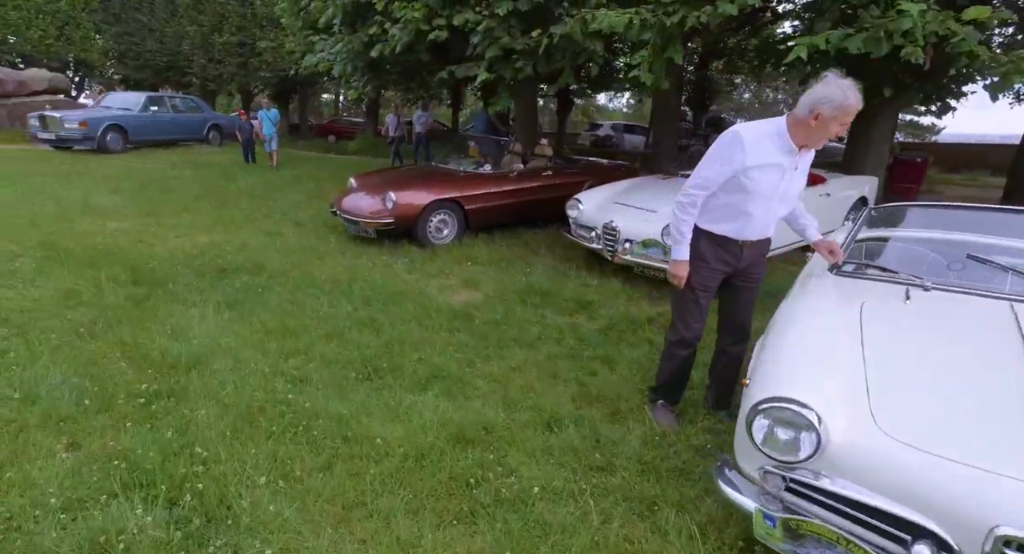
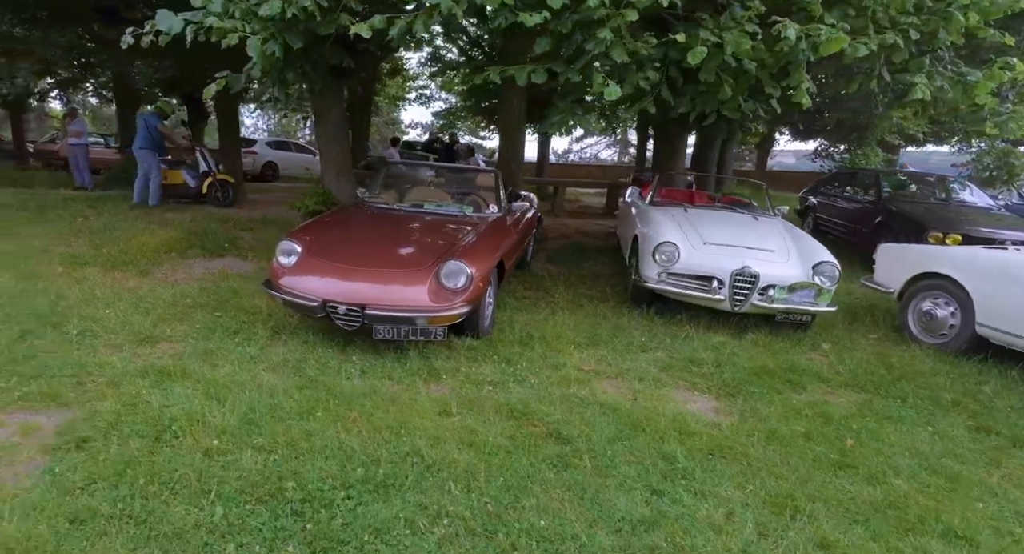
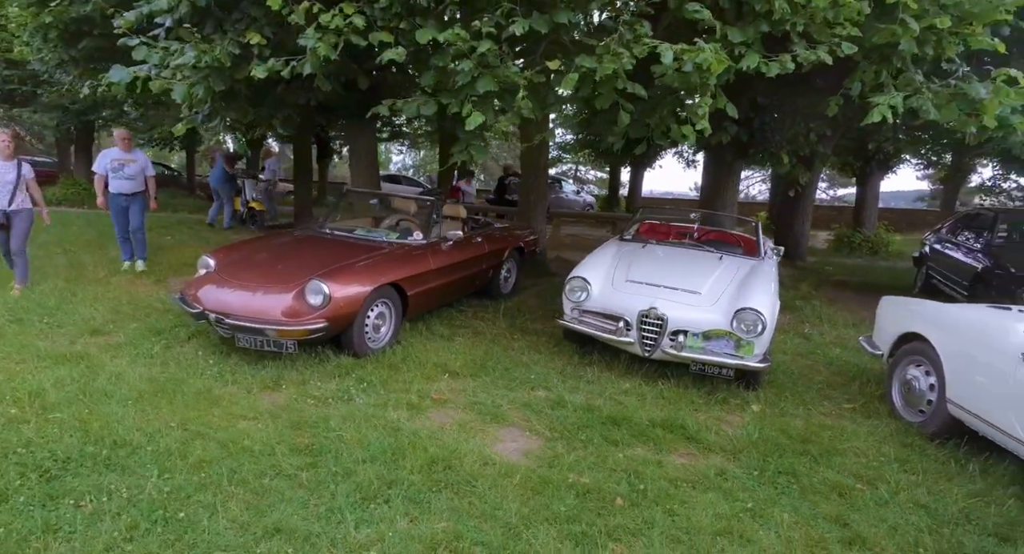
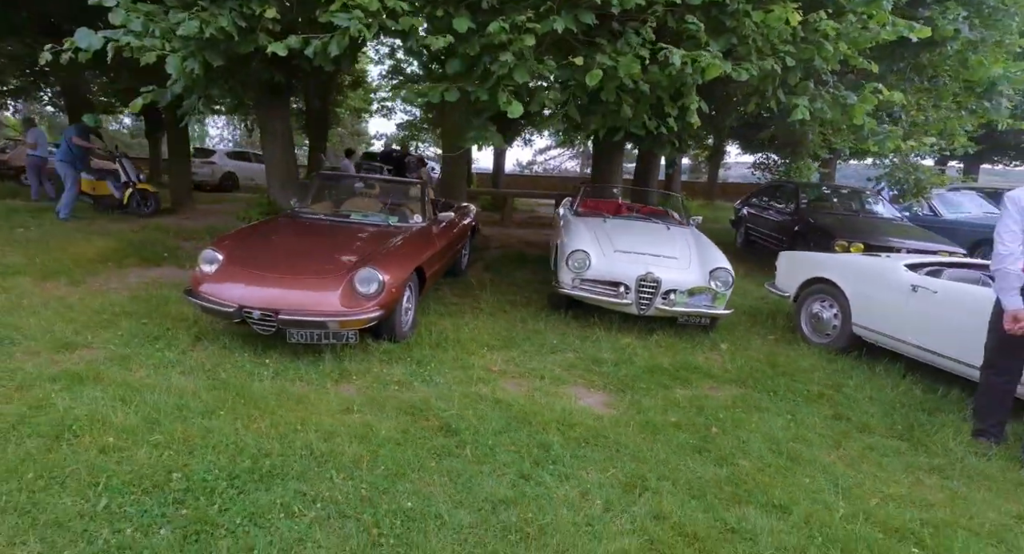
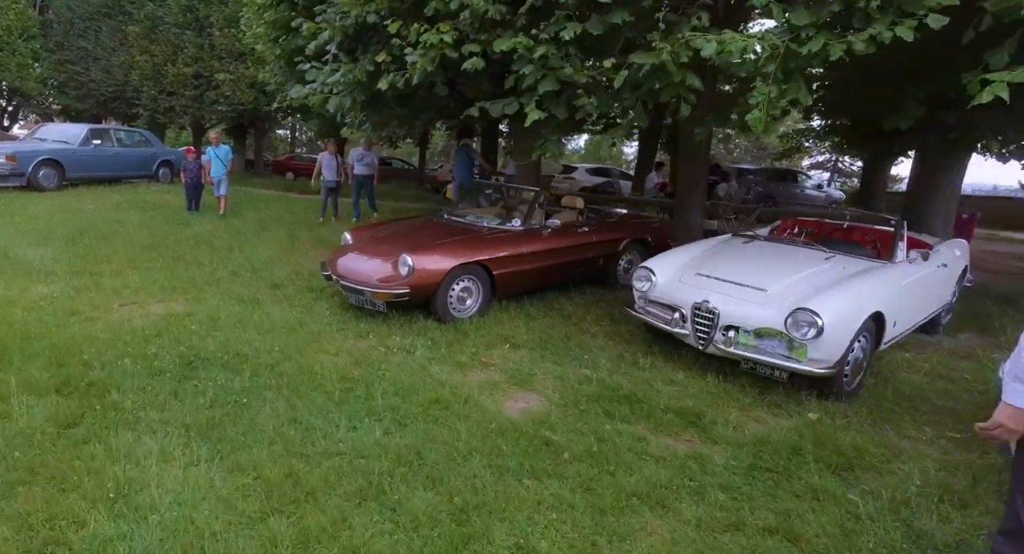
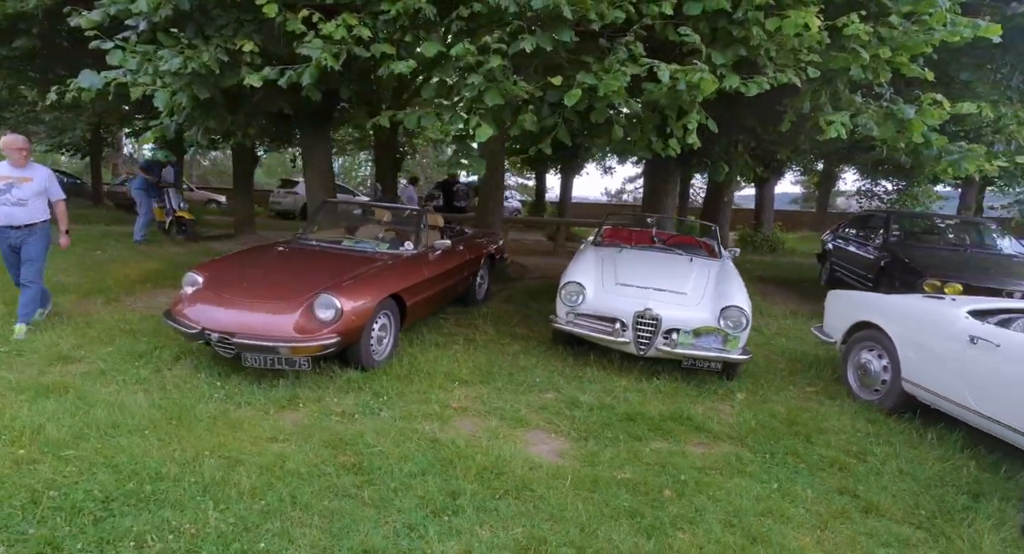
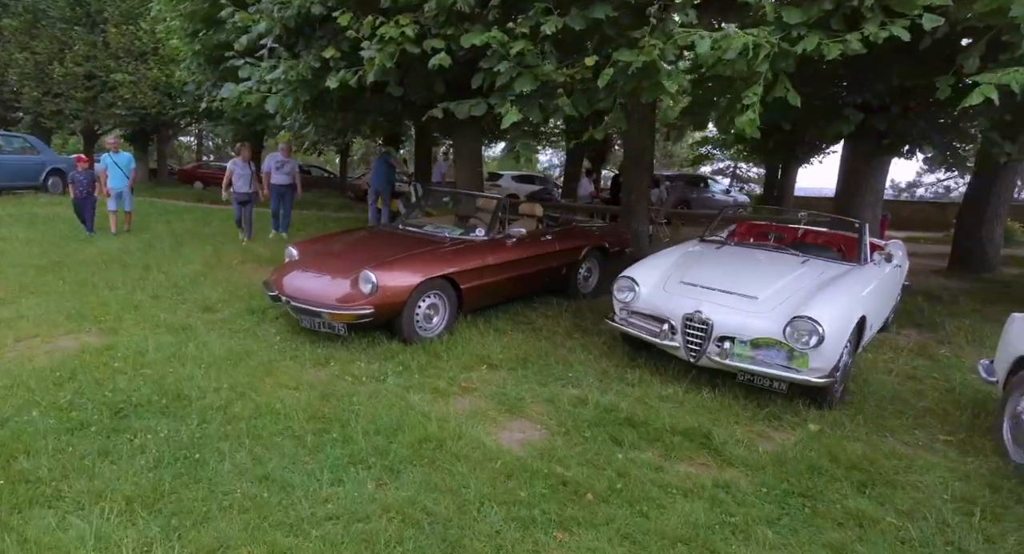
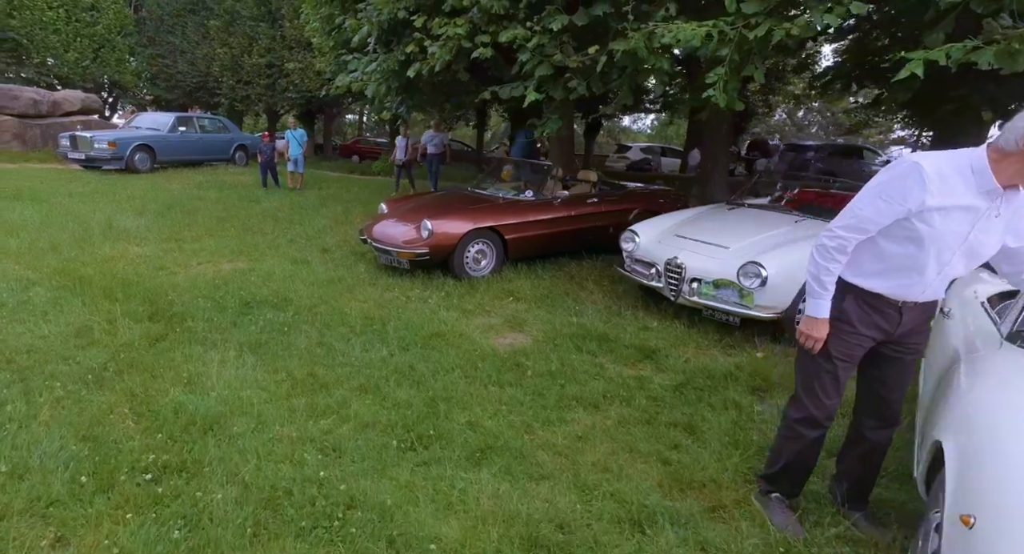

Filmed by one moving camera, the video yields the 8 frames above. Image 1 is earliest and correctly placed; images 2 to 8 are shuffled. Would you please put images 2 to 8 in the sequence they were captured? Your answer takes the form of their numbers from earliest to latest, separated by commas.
8, 5, 7, 3, 6, 4, 2
